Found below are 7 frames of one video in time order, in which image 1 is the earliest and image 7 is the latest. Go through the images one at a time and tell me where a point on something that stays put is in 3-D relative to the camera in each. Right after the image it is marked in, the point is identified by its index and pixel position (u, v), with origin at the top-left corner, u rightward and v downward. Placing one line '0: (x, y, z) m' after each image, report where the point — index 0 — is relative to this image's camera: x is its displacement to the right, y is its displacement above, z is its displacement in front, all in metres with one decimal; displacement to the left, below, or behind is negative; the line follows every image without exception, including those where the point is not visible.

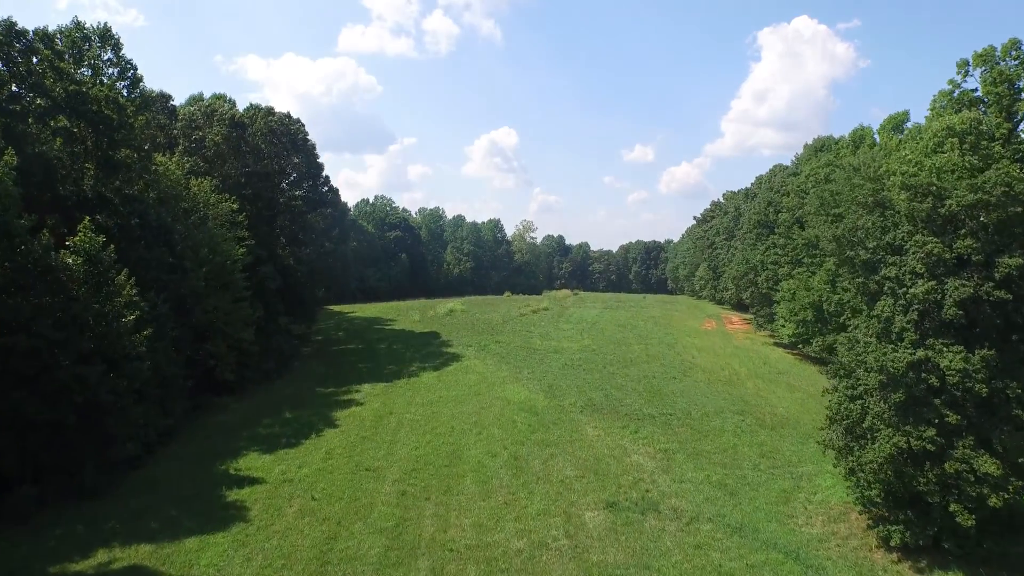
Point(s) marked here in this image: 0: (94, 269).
0: (-10.3, +0.5, +16.8) m
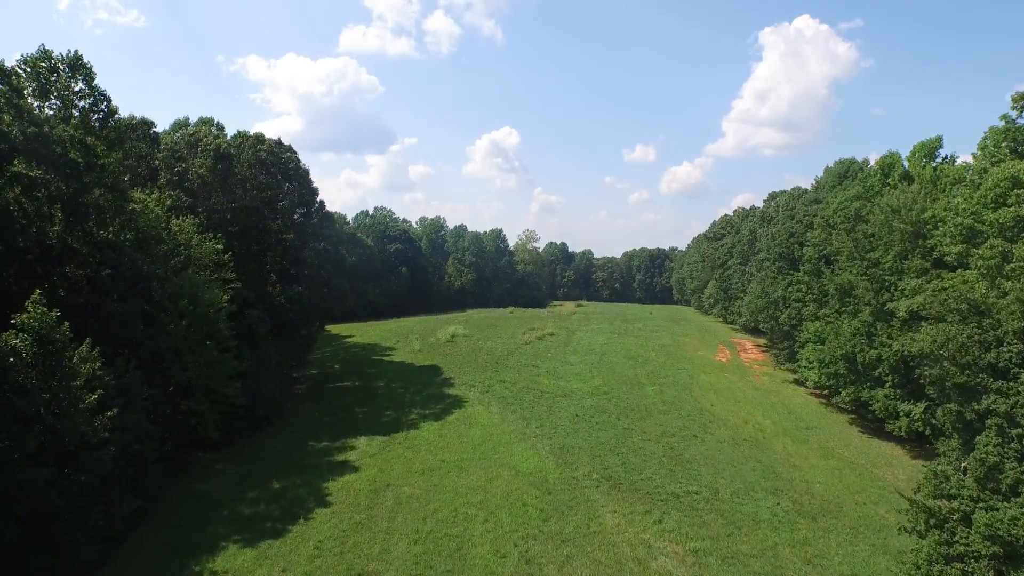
0: (-10.1, -1.3, +14.7) m
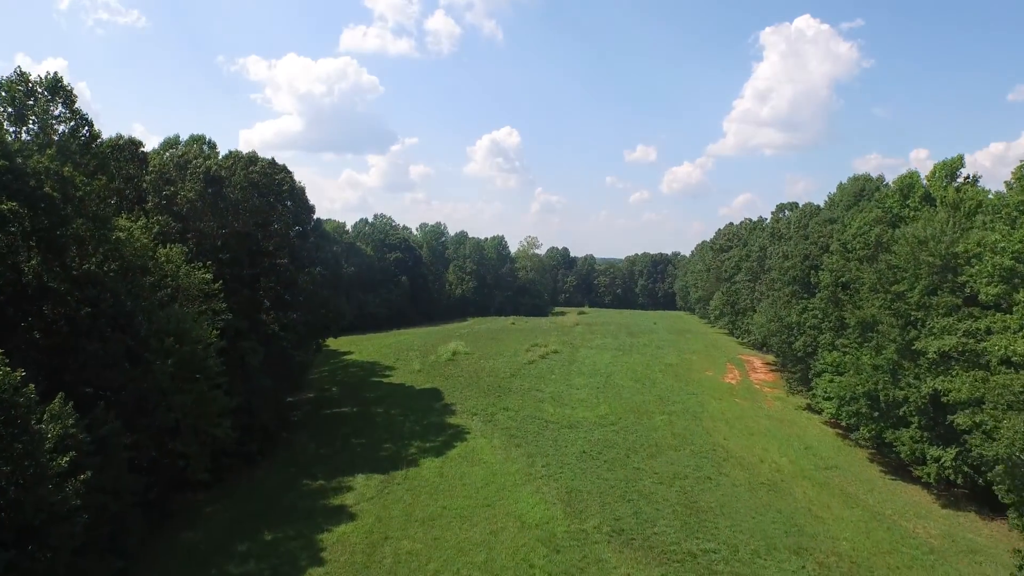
0: (-9.9, -2.5, +13.5) m
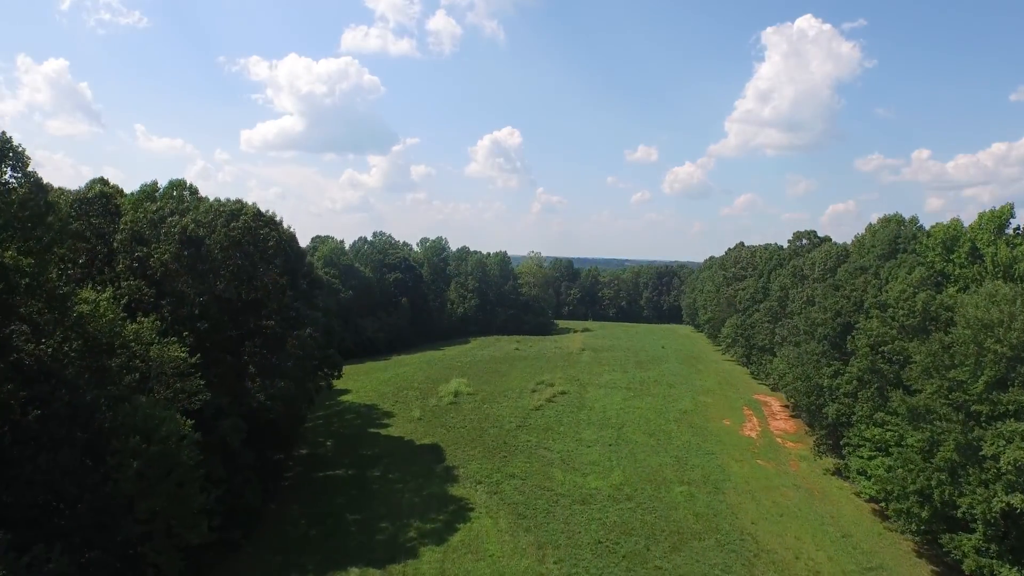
0: (-9.7, -5.1, +11.0) m
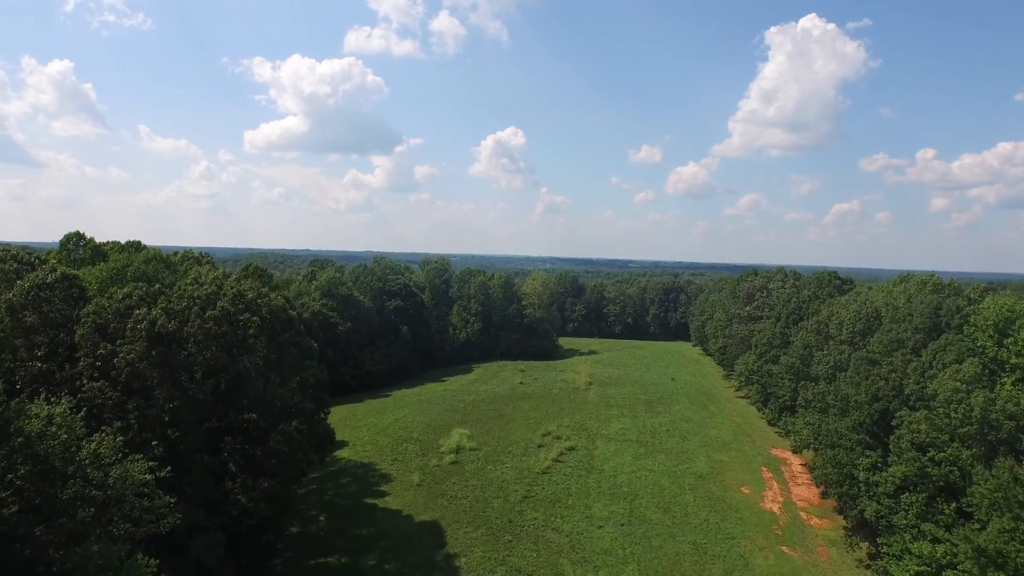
0: (-9.5, -8.3, +8.5) m
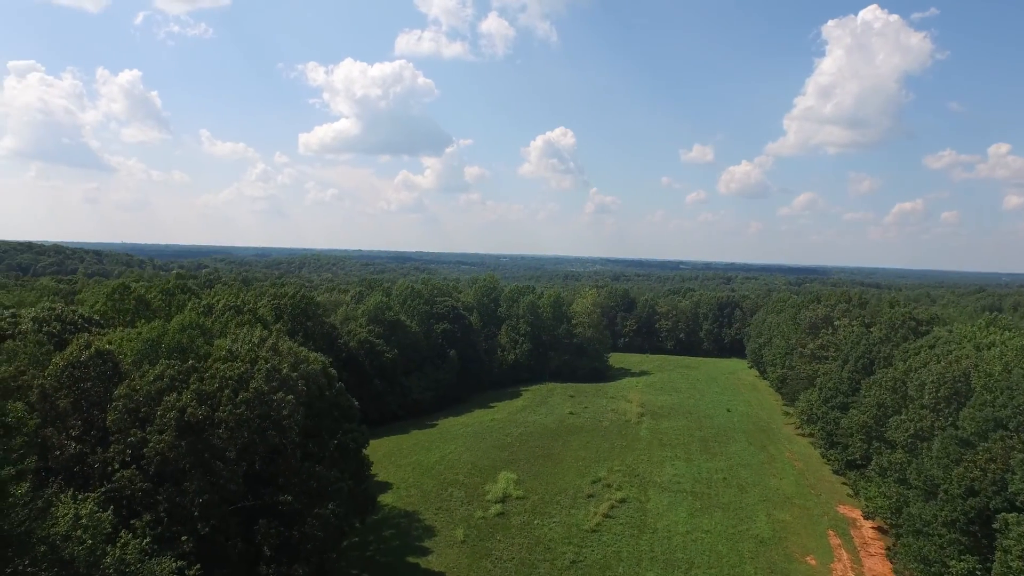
0: (-9.1, -11.0, +7.4) m
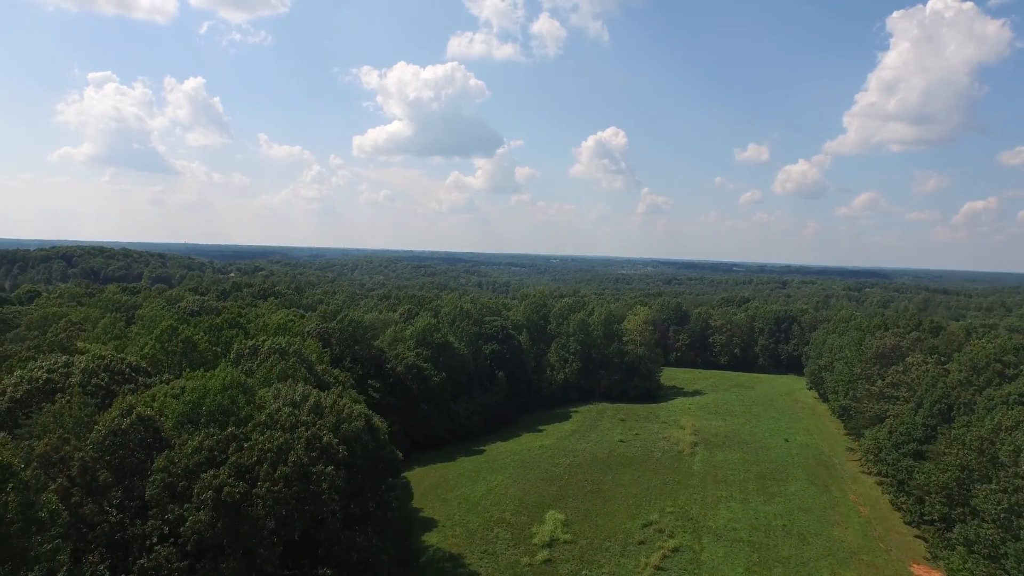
0: (-8.7, -13.2, +6.8) m
